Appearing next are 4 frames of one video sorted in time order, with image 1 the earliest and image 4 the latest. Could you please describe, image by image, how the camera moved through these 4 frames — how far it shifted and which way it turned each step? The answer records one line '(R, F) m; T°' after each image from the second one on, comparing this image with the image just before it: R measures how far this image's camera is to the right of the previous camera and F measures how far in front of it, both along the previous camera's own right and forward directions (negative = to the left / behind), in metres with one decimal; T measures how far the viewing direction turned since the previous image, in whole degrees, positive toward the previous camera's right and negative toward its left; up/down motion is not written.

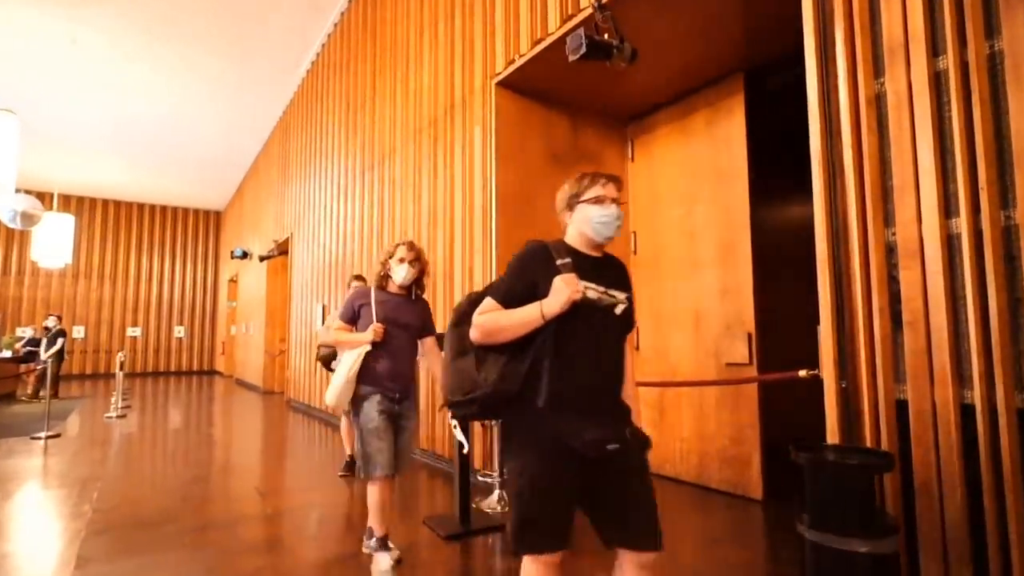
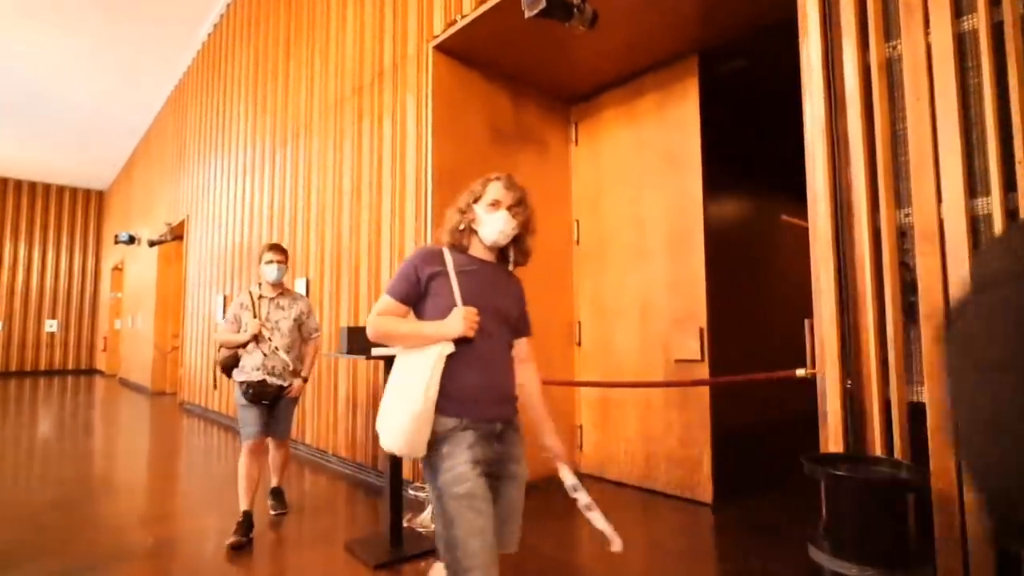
(-0.1, +0.4) m; +8°
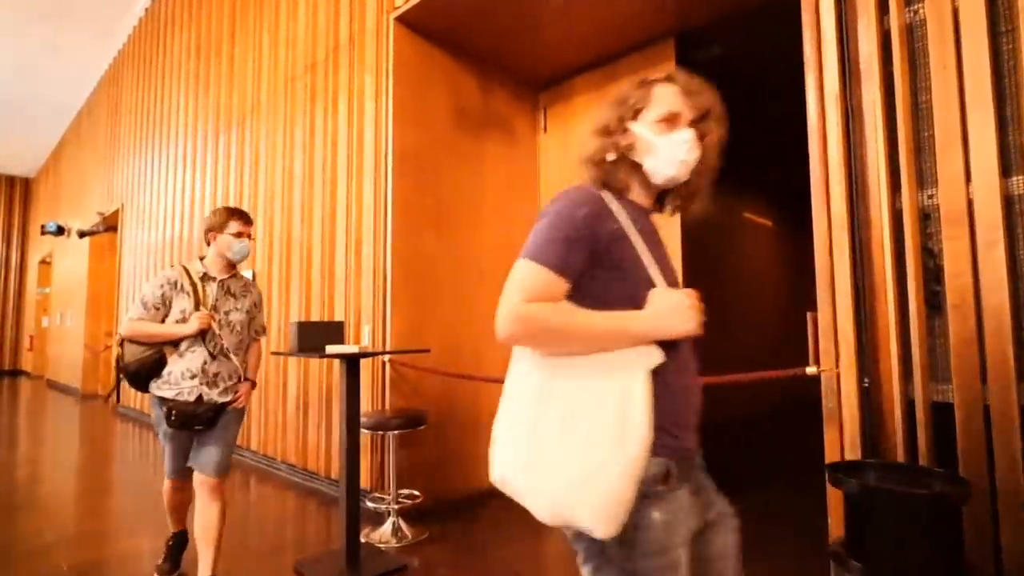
(-0.1, +0.2) m; +4°
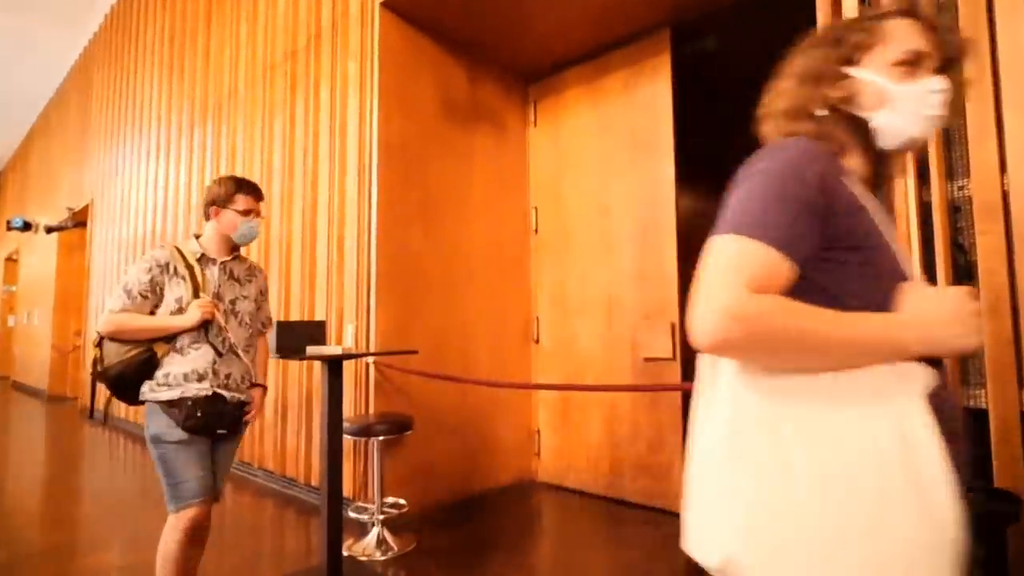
(0.0, +0.1) m; +2°
